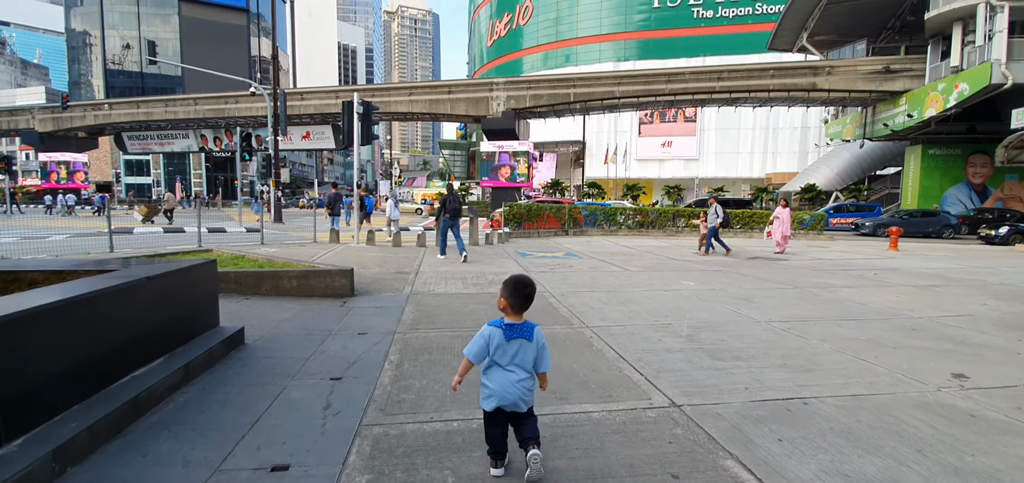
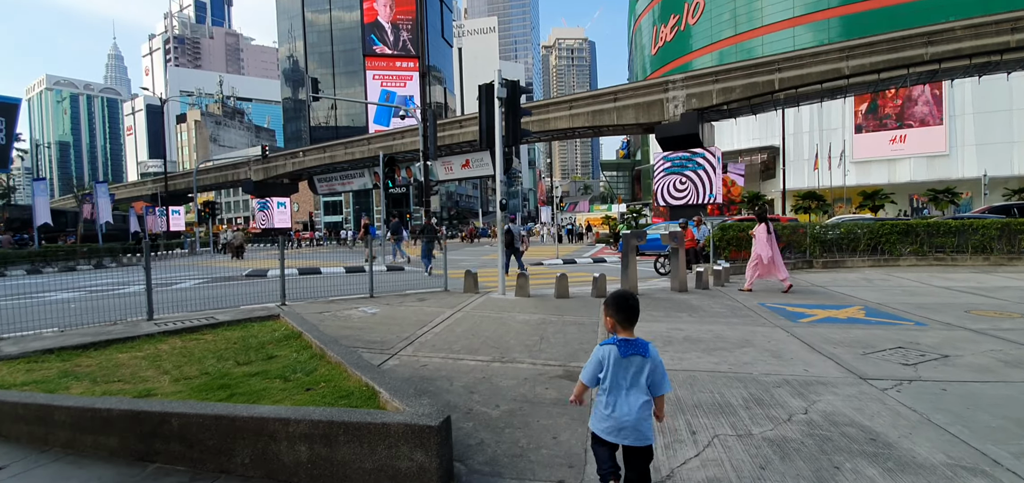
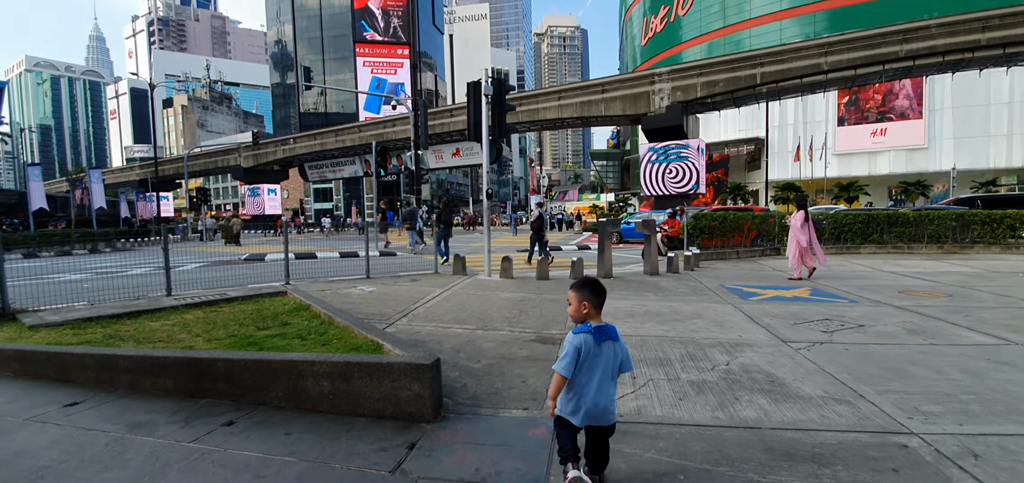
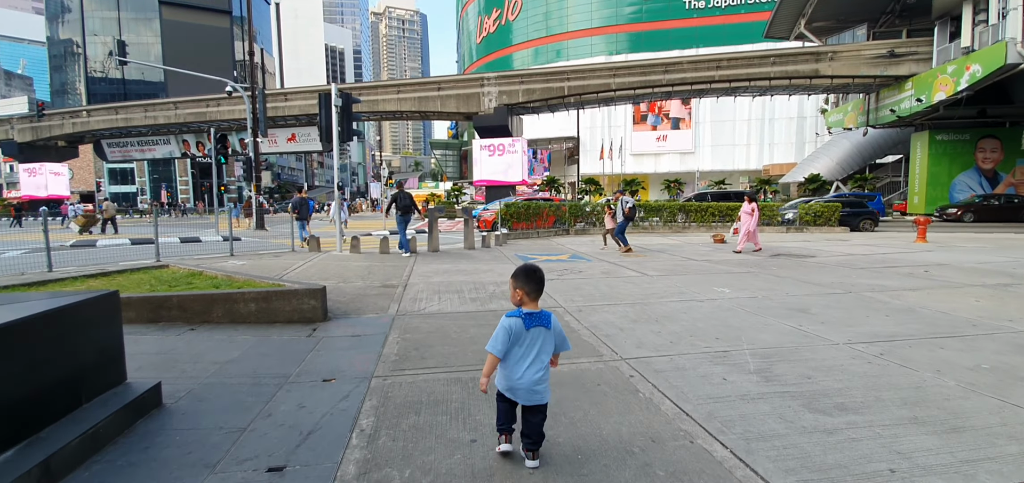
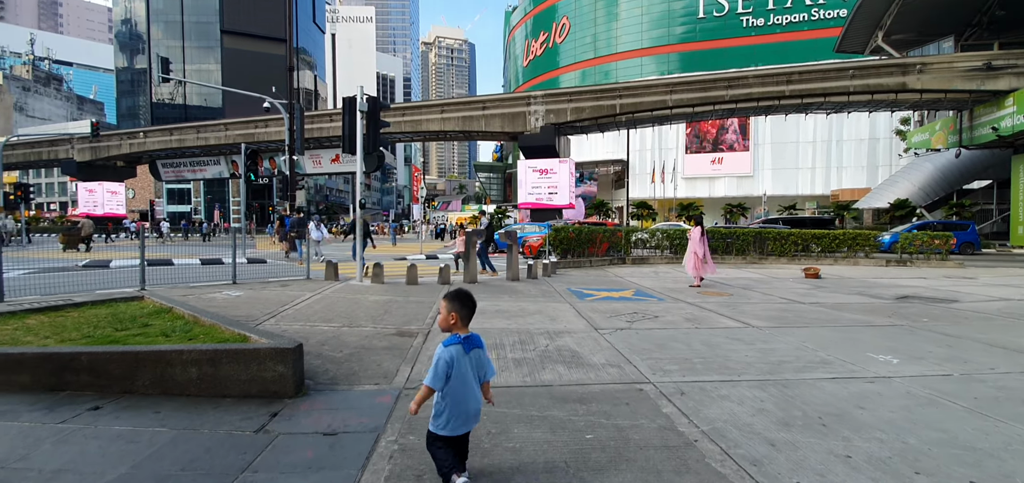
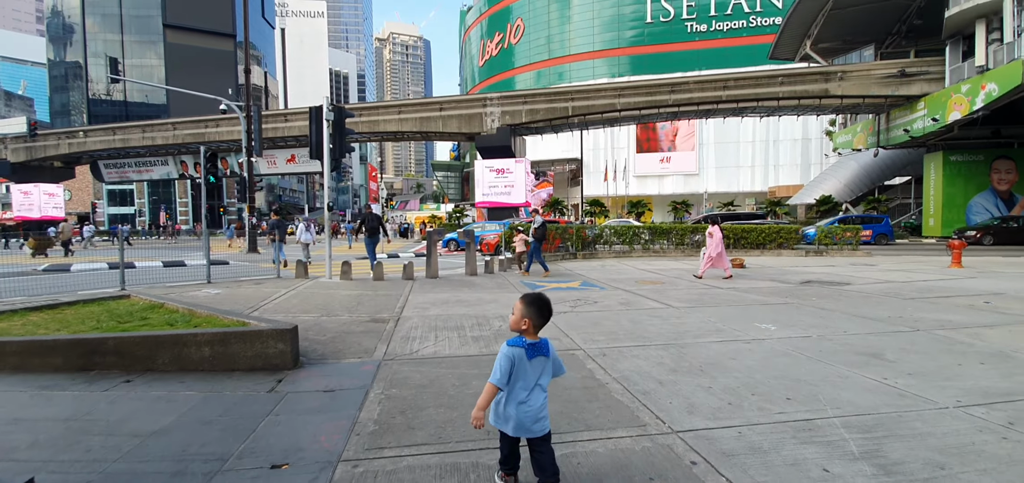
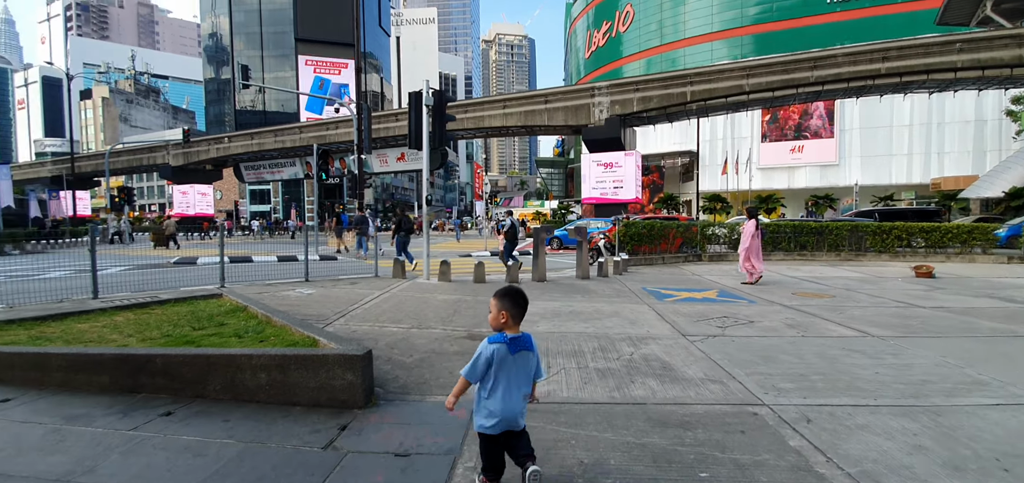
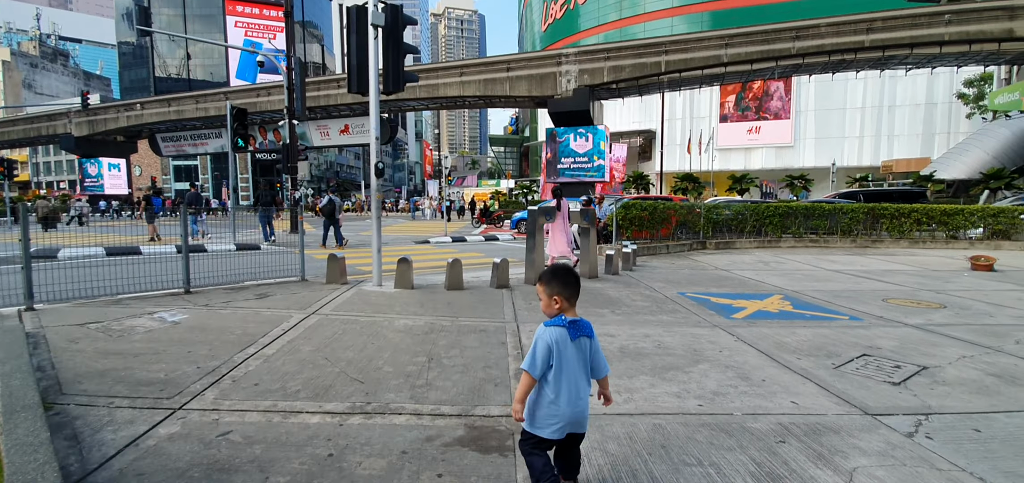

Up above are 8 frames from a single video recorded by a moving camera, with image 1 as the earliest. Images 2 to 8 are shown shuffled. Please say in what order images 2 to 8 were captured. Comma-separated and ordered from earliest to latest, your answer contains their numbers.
4, 6, 5, 7, 3, 2, 8
